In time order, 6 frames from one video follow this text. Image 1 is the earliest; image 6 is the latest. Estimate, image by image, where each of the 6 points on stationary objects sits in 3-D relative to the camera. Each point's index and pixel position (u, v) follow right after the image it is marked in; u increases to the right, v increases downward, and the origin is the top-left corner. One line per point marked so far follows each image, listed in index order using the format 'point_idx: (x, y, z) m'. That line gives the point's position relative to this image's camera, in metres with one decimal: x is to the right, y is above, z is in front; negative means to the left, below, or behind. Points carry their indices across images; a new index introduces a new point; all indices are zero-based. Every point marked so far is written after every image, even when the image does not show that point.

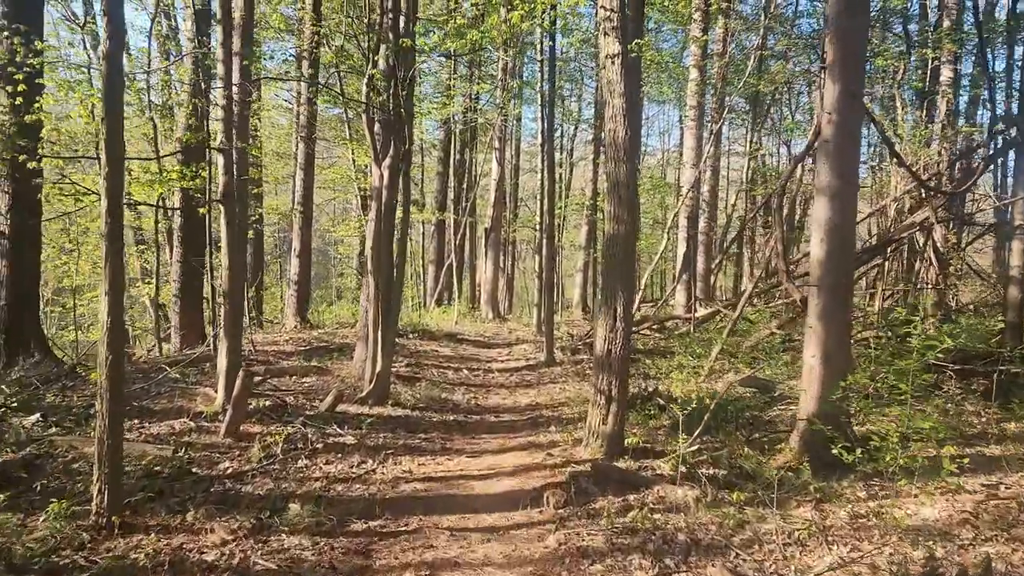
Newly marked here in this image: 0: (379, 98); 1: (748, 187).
0: (-1.5, +2.1, +8.6) m
1: (+6.0, +2.6, +19.3) m
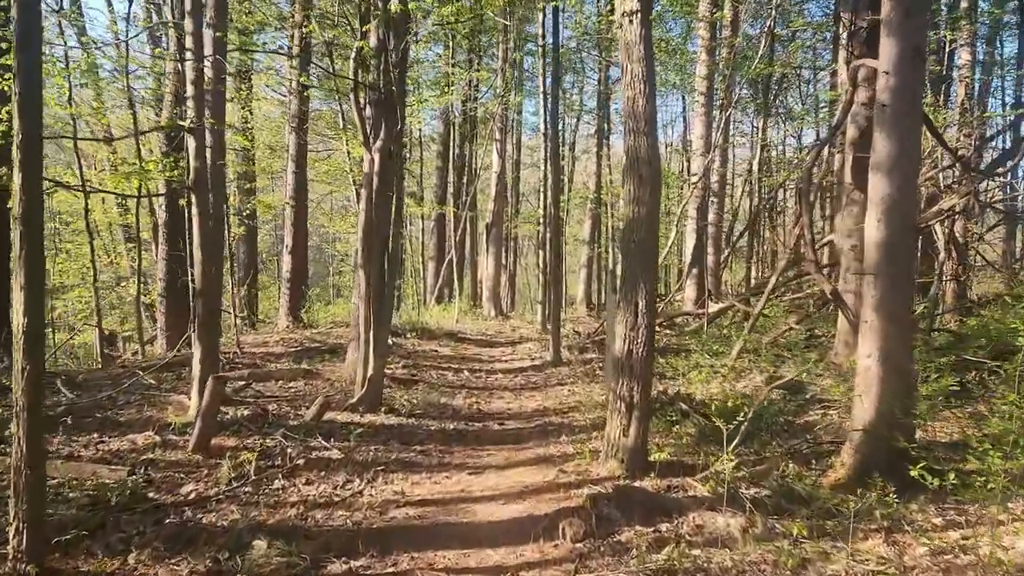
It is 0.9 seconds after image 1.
0: (-1.5, +2.2, +7.8) m
1: (+6.1, +2.7, +18.6) m
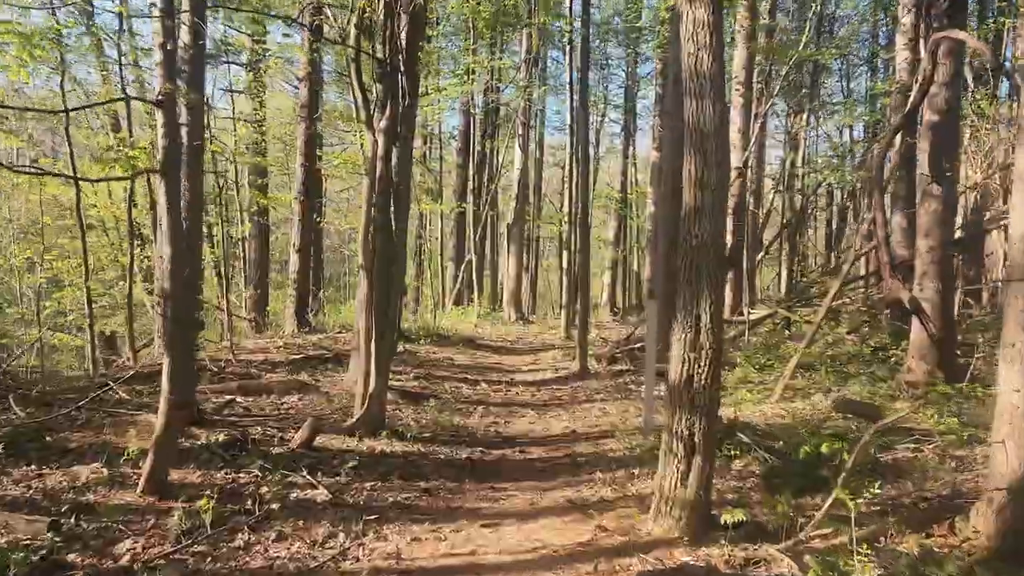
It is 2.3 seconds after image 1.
0: (-1.2, +2.2, +6.8) m
1: (+6.6, +2.6, +17.3) m
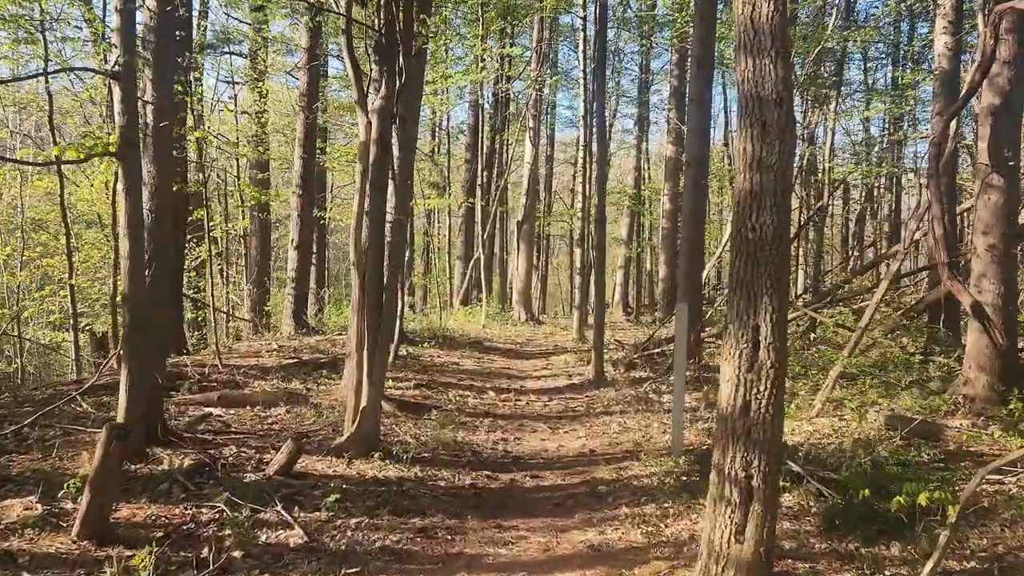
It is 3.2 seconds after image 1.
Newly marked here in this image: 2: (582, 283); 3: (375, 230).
0: (-1.1, +2.2, +6.0) m
1: (+6.8, +2.6, +16.5) m
2: (+1.4, +0.1, +15.2) m
3: (-1.1, +0.4, +5.8) m
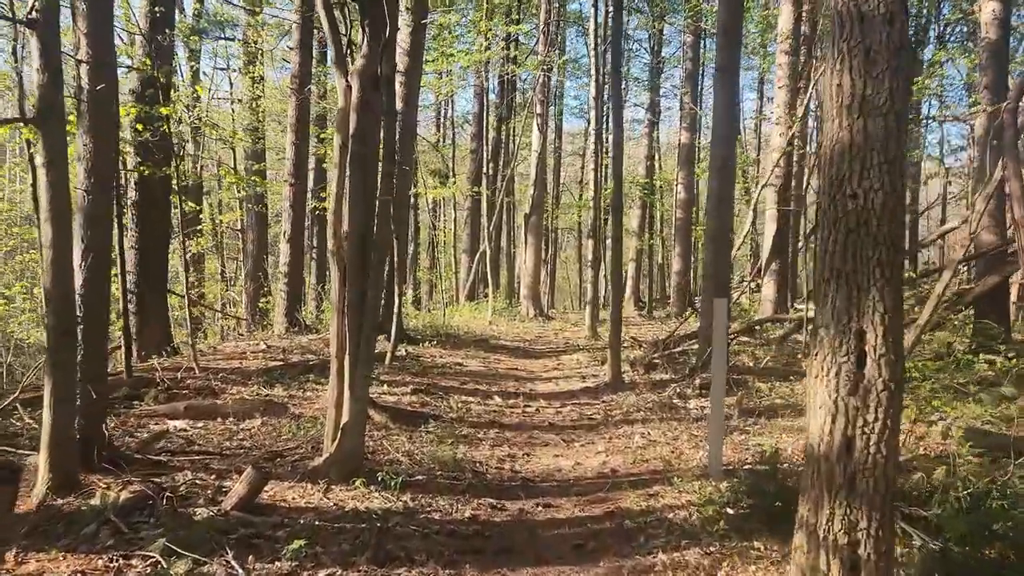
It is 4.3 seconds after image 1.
0: (-1.1, +2.2, +5.1) m
1: (+7.0, +2.8, +15.5) m
2: (+1.6, +0.2, +14.3) m
3: (-1.0, +0.5, +4.9) m
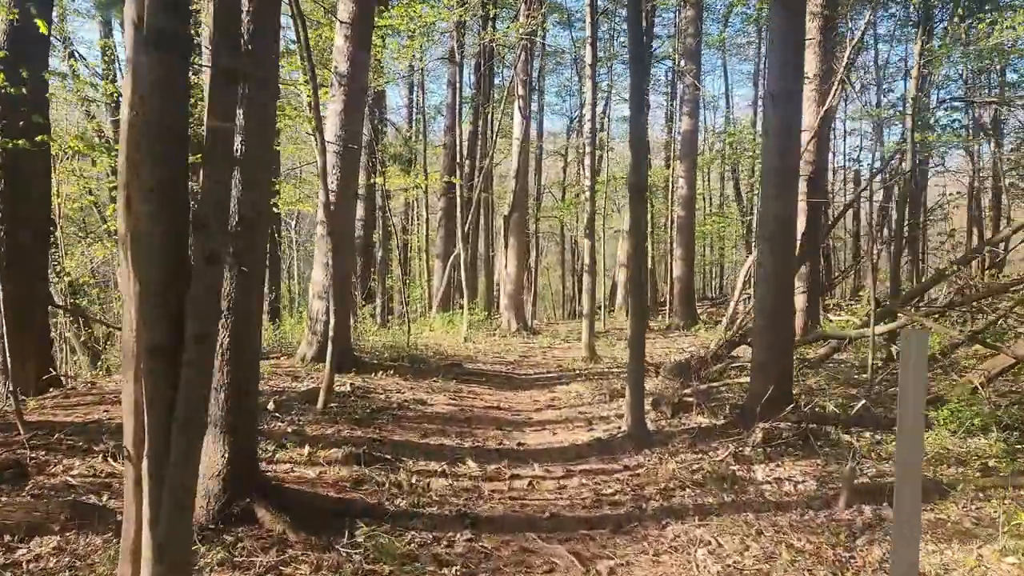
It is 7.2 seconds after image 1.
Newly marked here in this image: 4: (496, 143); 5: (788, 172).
0: (-1.2, +2.1, +2.6) m
1: (+6.6, +2.7, +13.2) m
2: (+1.2, +0.1, +11.8) m
3: (-1.1, +0.4, +2.4) m
4: (-0.4, +3.3, +16.8) m
5: (+2.2, +0.9, +6.0) m
